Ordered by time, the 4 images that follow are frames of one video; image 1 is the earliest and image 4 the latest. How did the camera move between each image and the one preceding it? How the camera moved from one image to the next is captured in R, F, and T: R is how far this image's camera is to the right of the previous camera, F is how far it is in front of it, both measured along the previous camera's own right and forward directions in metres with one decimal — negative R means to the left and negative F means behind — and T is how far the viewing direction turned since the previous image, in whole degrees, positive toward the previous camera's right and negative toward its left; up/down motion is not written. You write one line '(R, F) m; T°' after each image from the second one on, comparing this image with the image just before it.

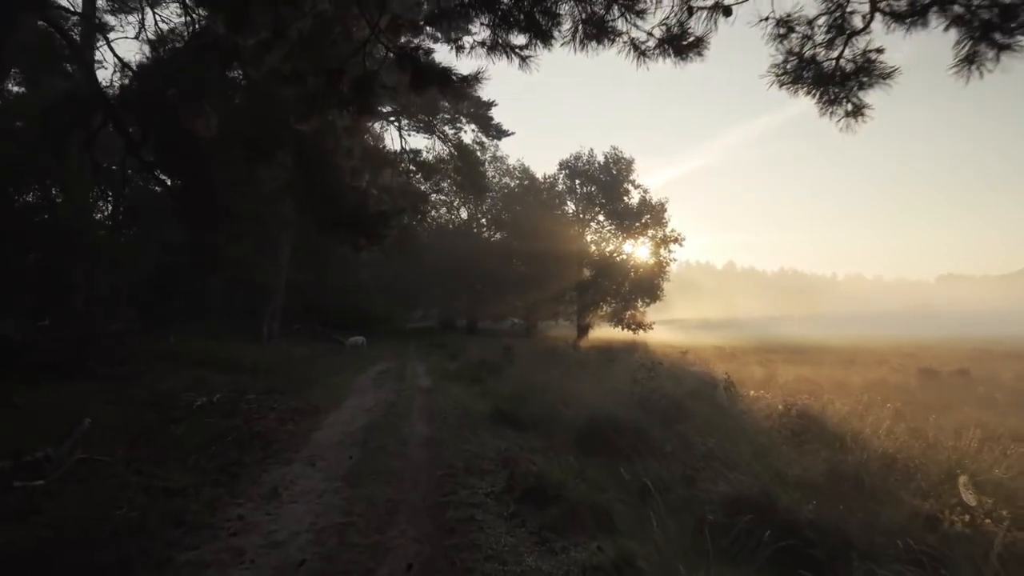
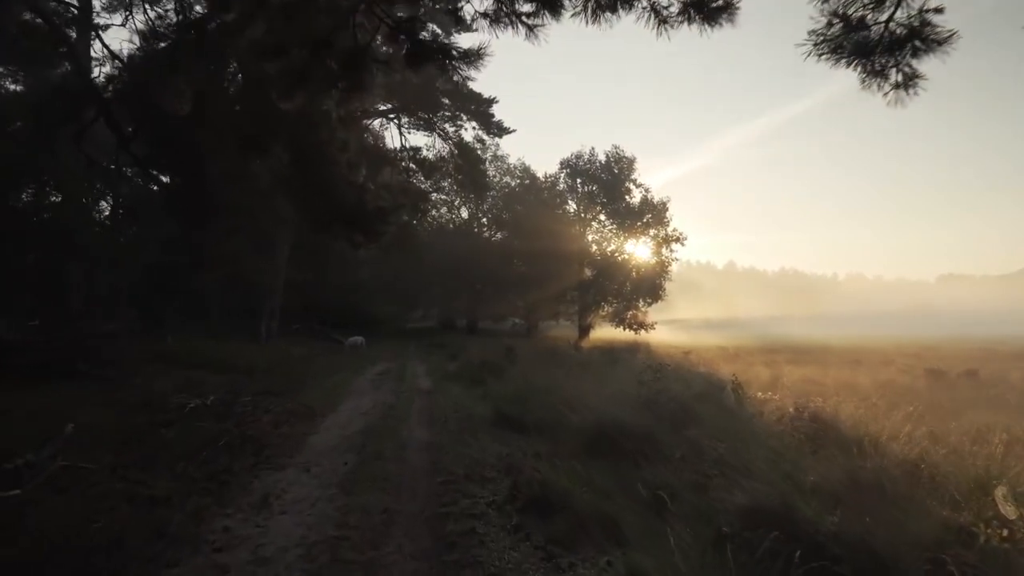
(0.0, +0.4) m; 0°
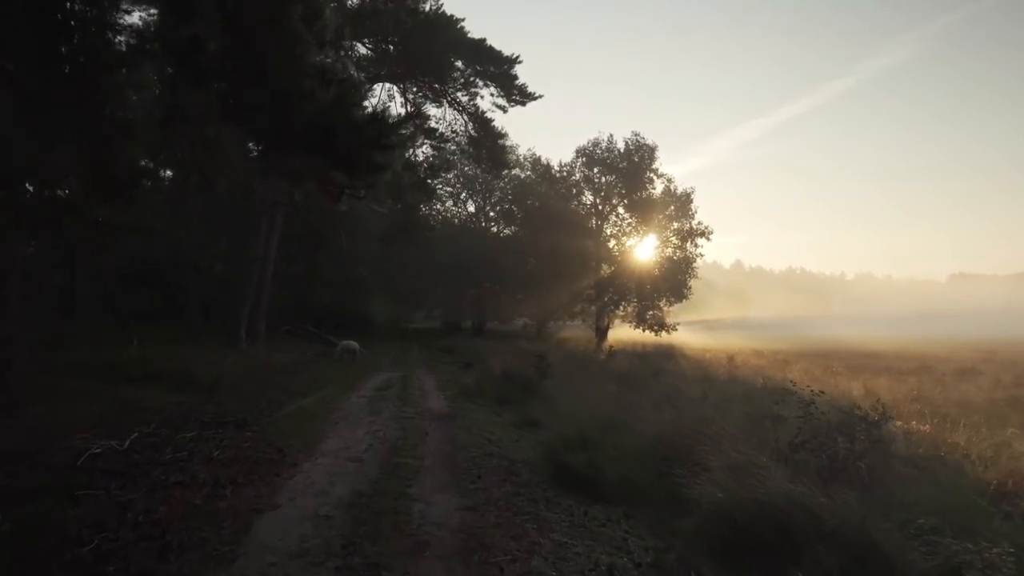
(-0.8, +4.4) m; 0°
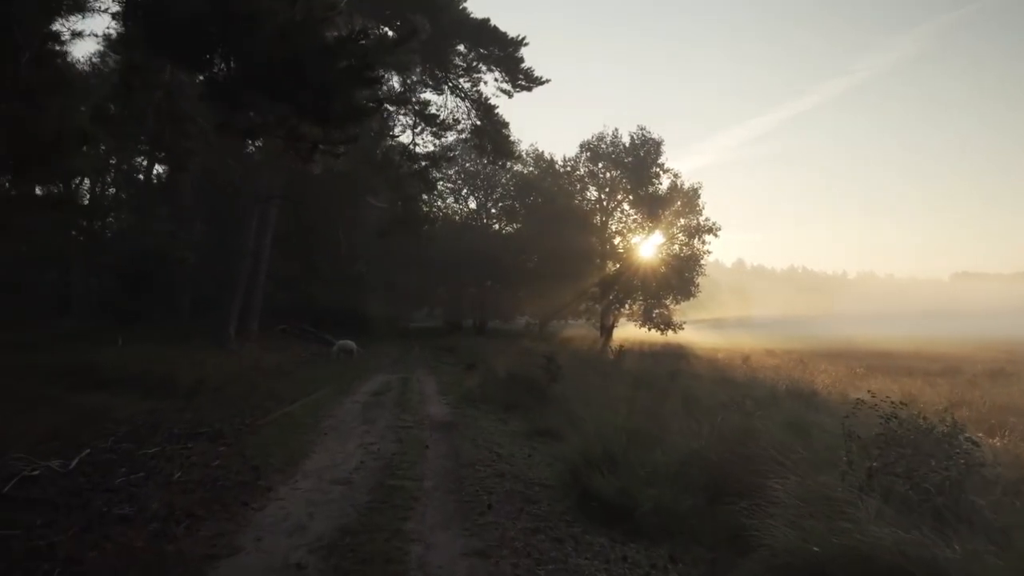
(-0.2, +1.4) m; 0°
